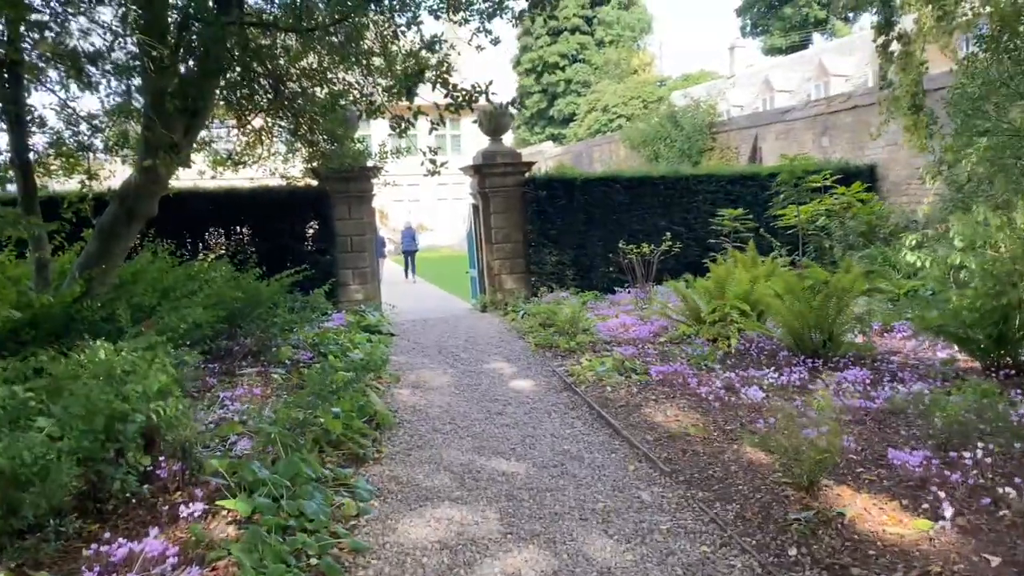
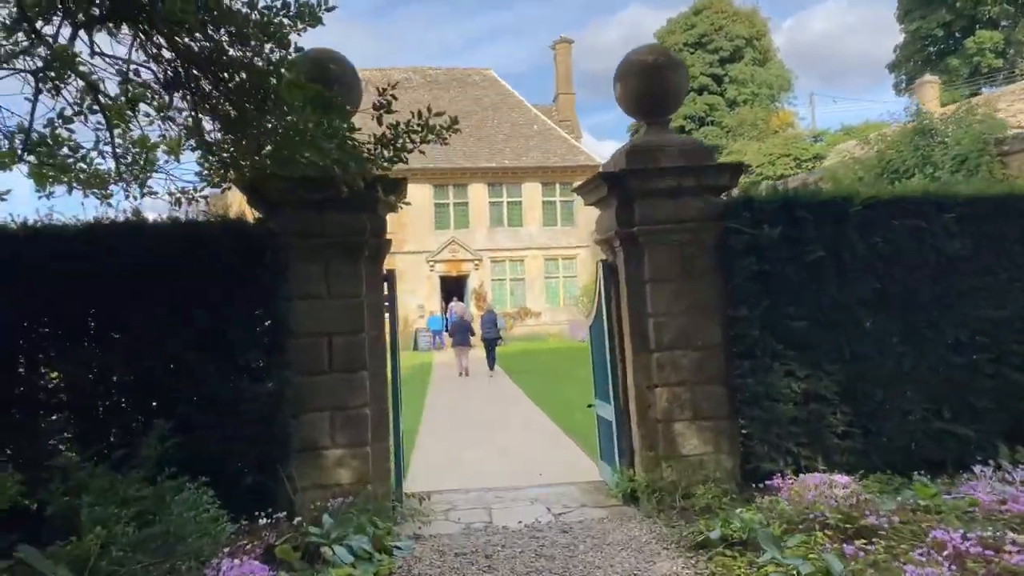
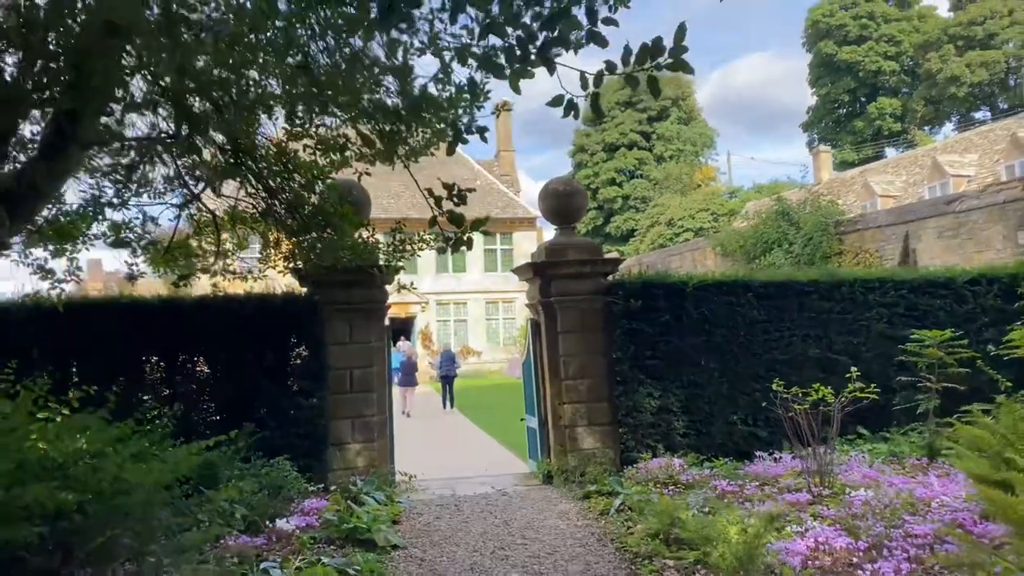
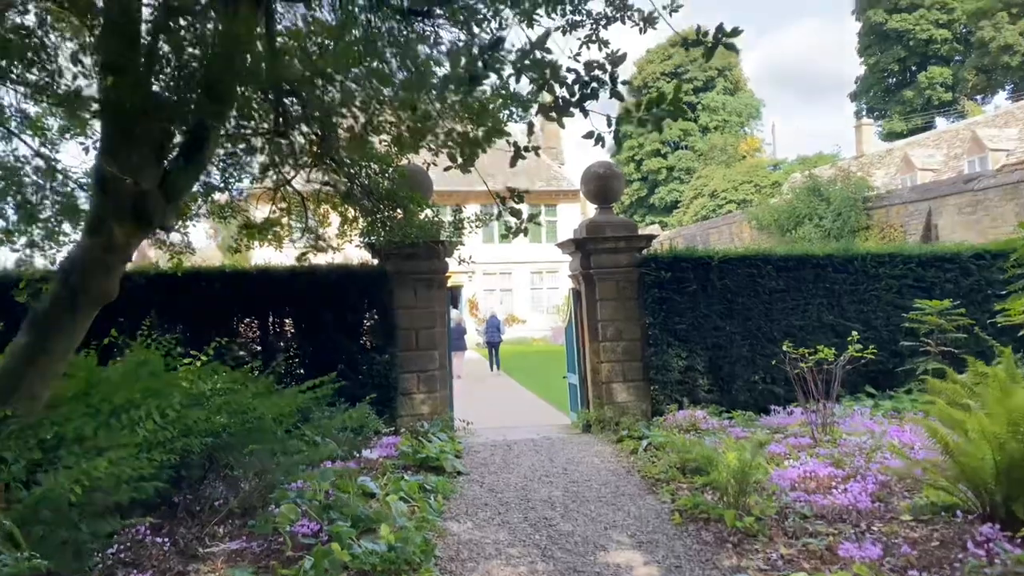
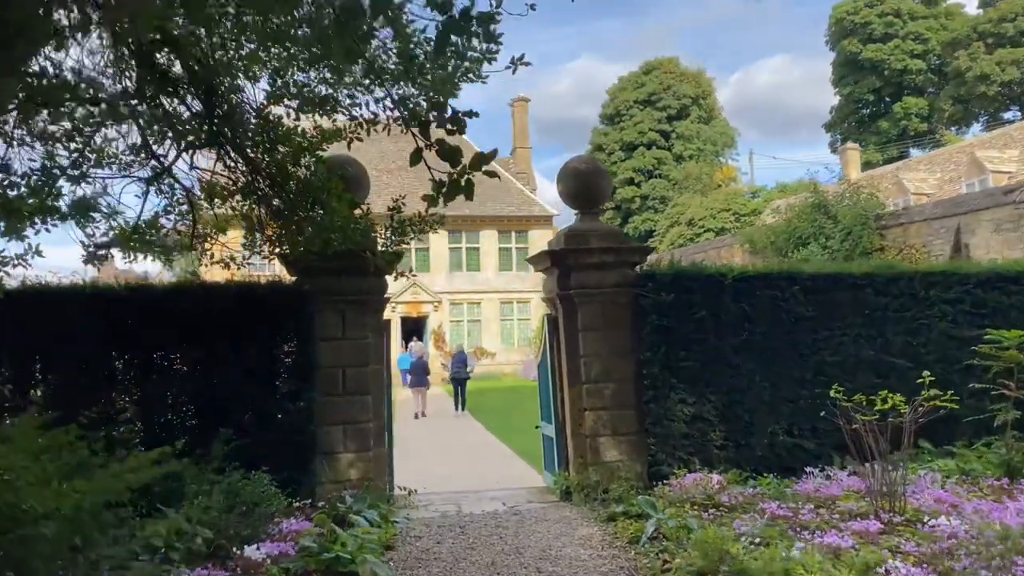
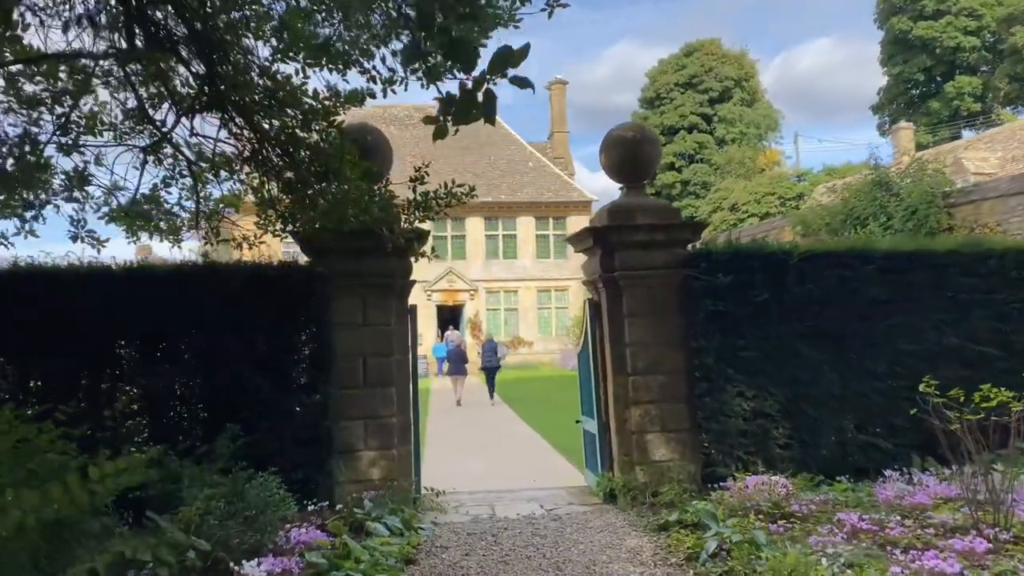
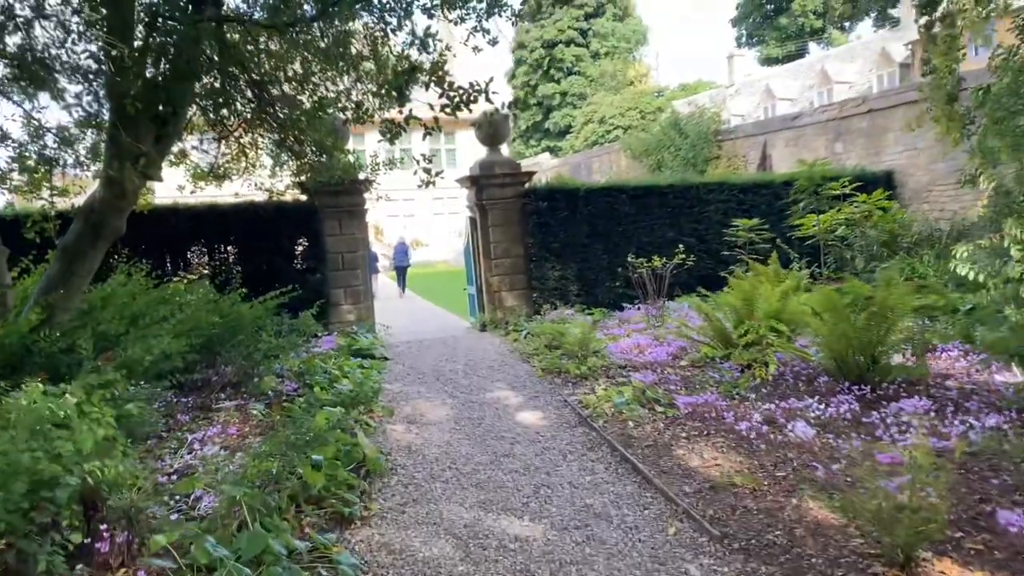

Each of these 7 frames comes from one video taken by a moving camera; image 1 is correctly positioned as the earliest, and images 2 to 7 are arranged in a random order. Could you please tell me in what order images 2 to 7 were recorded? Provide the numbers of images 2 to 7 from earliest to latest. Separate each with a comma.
7, 4, 3, 5, 6, 2
